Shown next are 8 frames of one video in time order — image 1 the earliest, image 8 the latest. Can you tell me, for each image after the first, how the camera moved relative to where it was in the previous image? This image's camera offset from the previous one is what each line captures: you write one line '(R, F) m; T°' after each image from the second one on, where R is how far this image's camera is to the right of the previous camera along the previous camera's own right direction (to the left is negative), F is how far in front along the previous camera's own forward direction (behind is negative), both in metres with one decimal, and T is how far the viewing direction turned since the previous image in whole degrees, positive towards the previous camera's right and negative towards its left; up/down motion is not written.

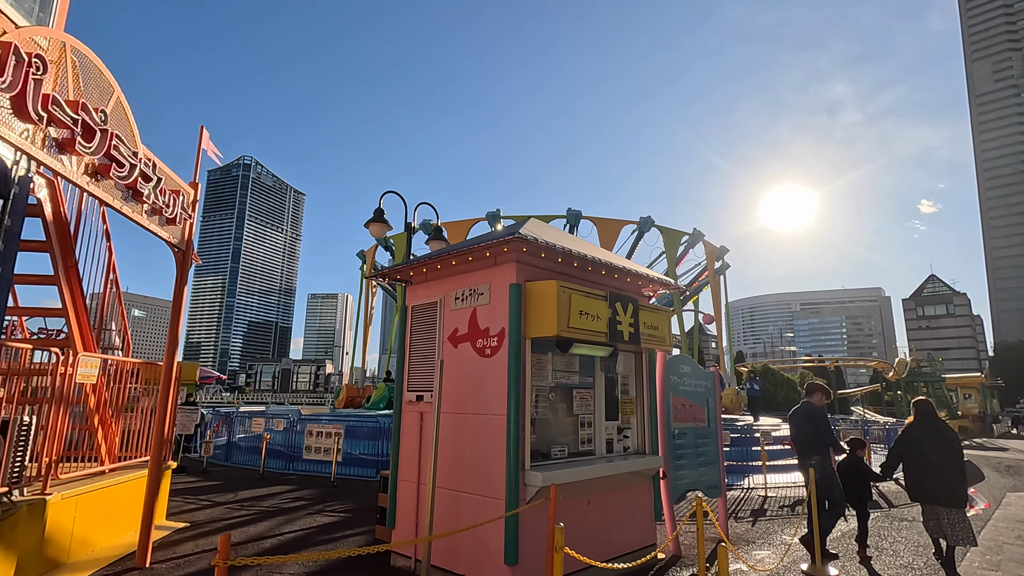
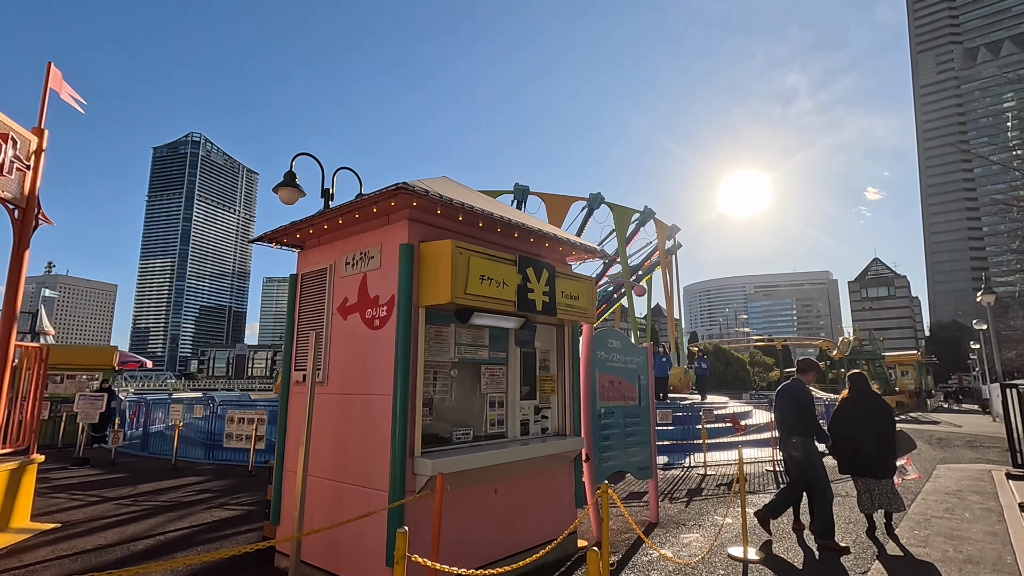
(+0.5, +0.5) m; +4°
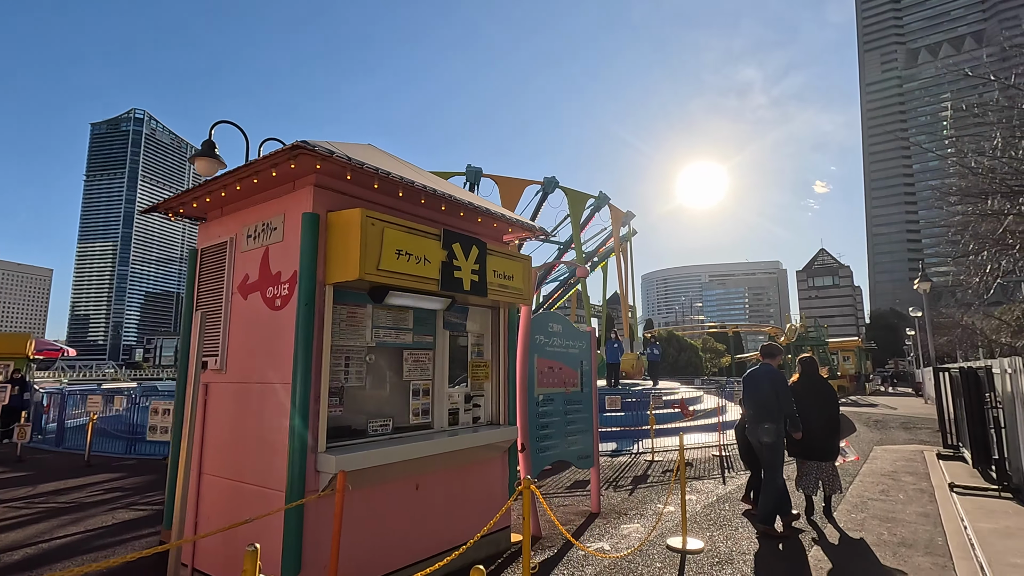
(+0.3, +0.4) m; +4°
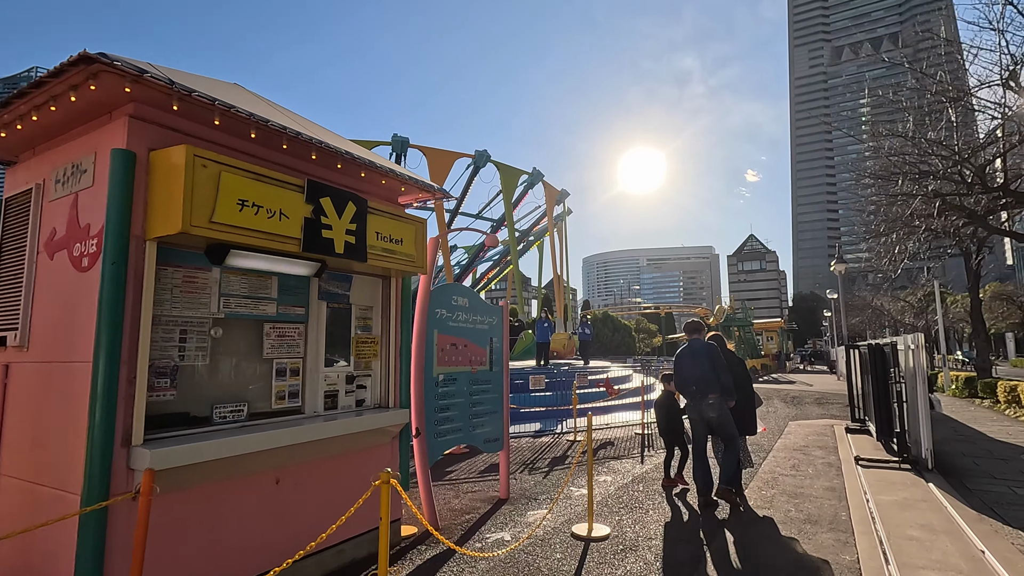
(+0.4, +0.5) m; +6°
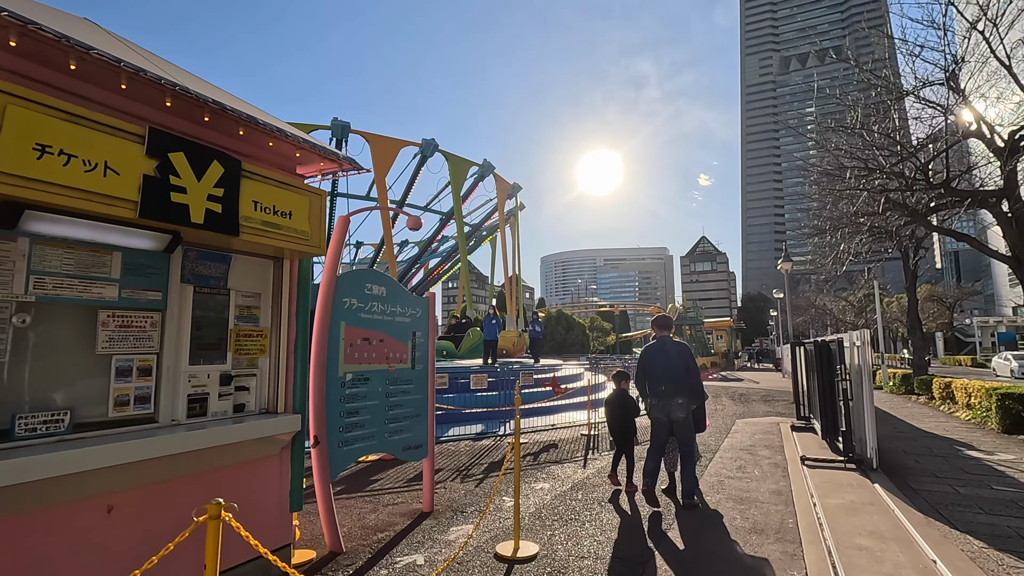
(+0.3, +0.6) m; +4°
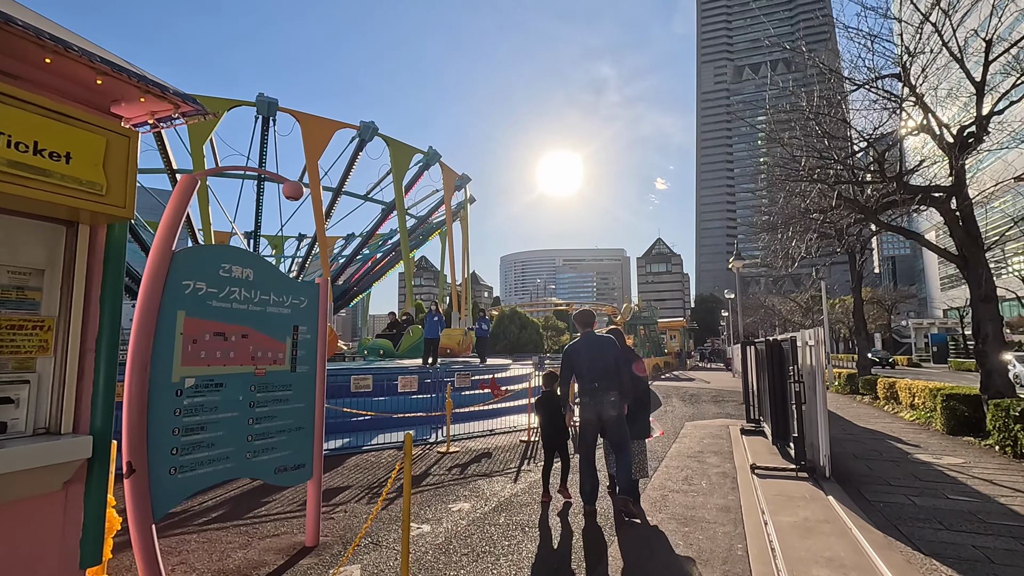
(+0.4, +0.8) m; +4°
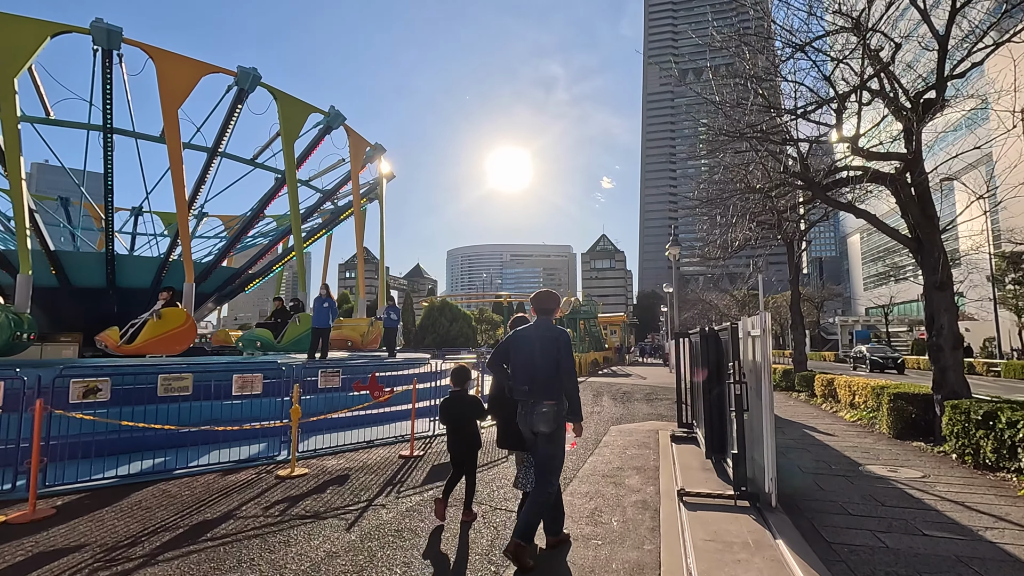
(+0.9, +1.8) m; +6°
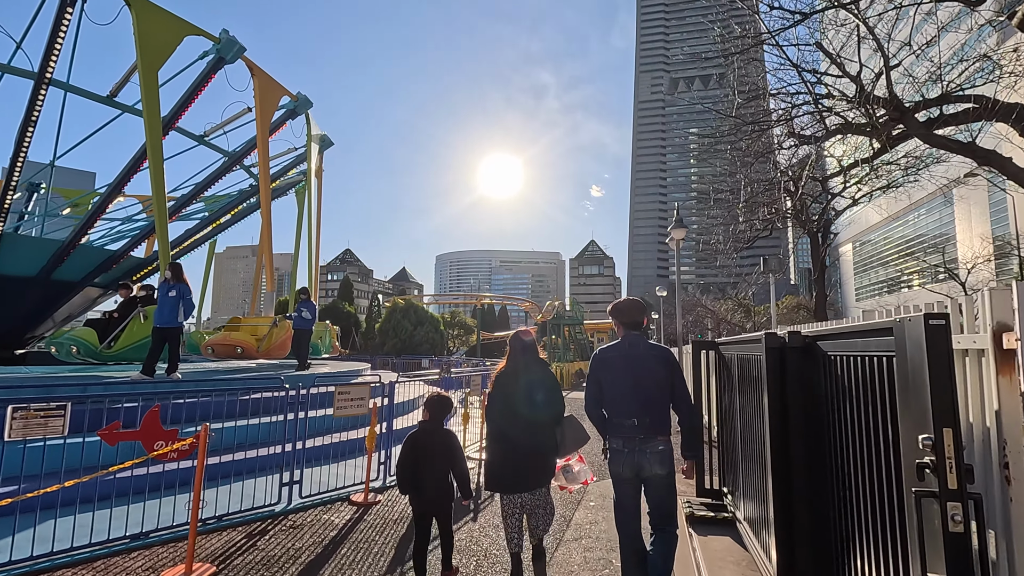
(+0.7, +3.4) m; +1°
